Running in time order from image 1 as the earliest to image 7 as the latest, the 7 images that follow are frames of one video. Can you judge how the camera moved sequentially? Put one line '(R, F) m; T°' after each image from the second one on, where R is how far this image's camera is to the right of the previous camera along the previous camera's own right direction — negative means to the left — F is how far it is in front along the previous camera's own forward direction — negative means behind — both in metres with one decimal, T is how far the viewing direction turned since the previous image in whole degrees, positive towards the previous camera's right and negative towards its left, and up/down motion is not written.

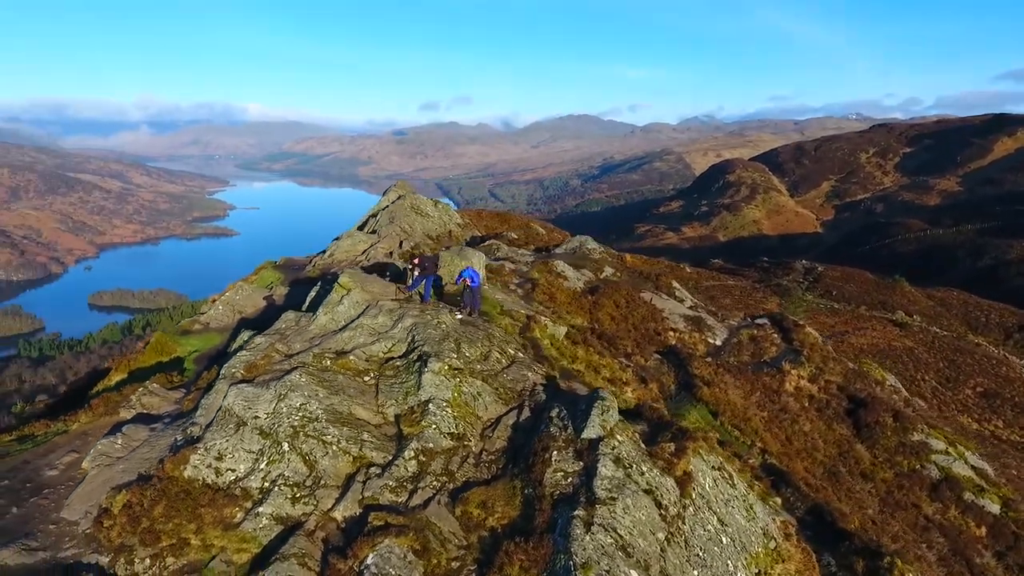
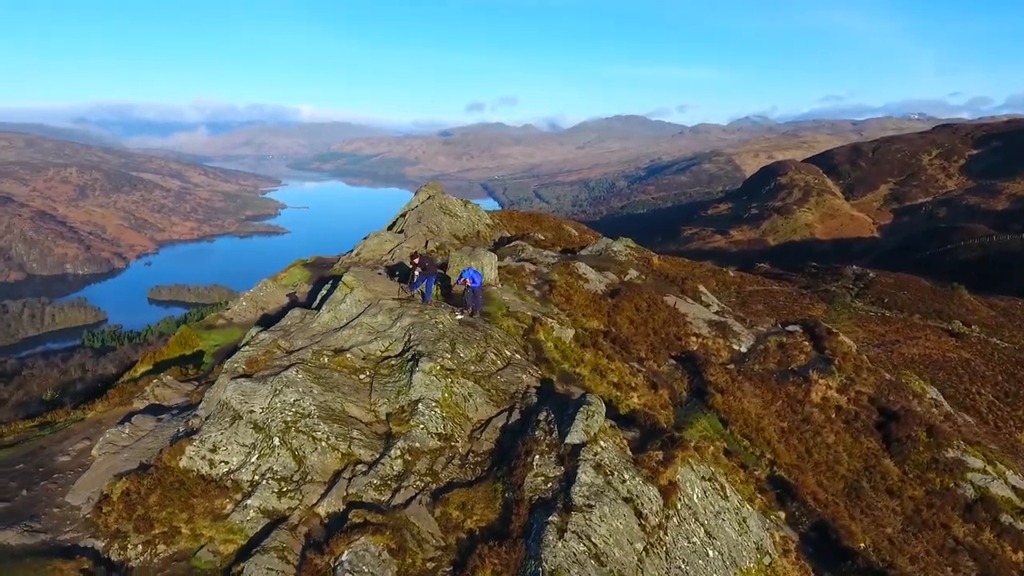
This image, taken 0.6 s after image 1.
(+1.5, +0.2) m; -4°
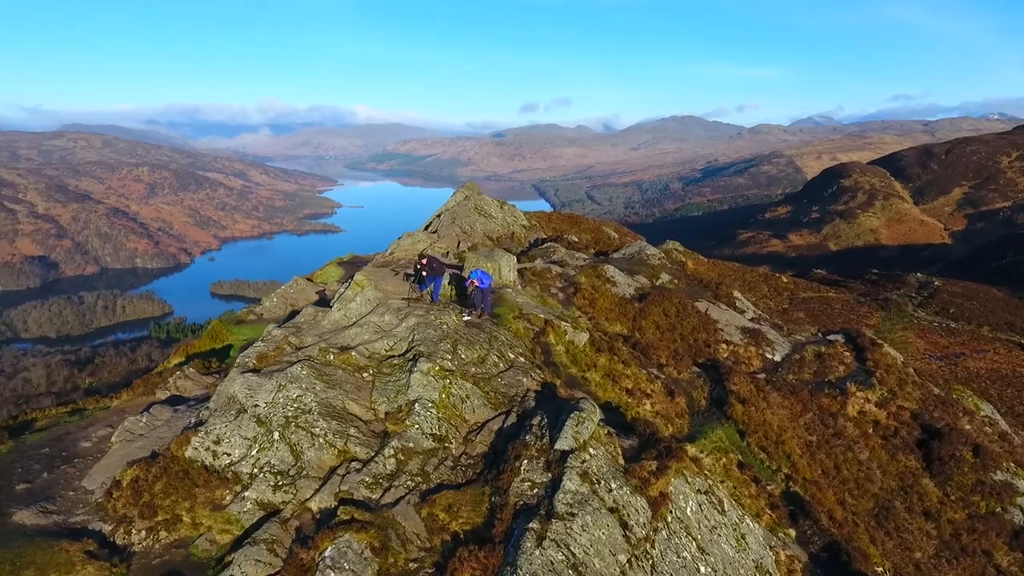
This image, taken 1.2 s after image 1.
(+1.4, +0.2) m; -5°
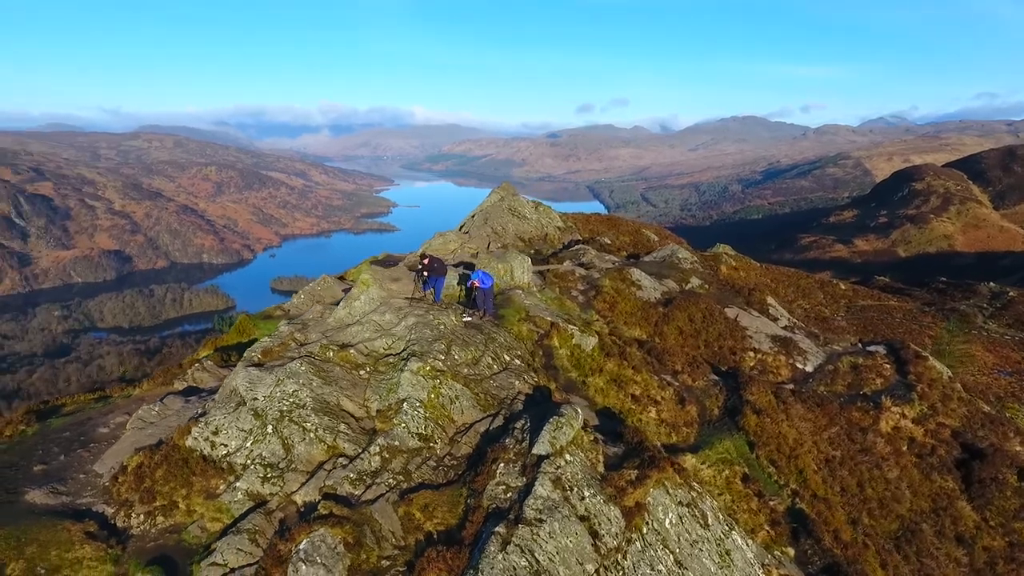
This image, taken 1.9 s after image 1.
(+1.8, +0.1) m; -5°
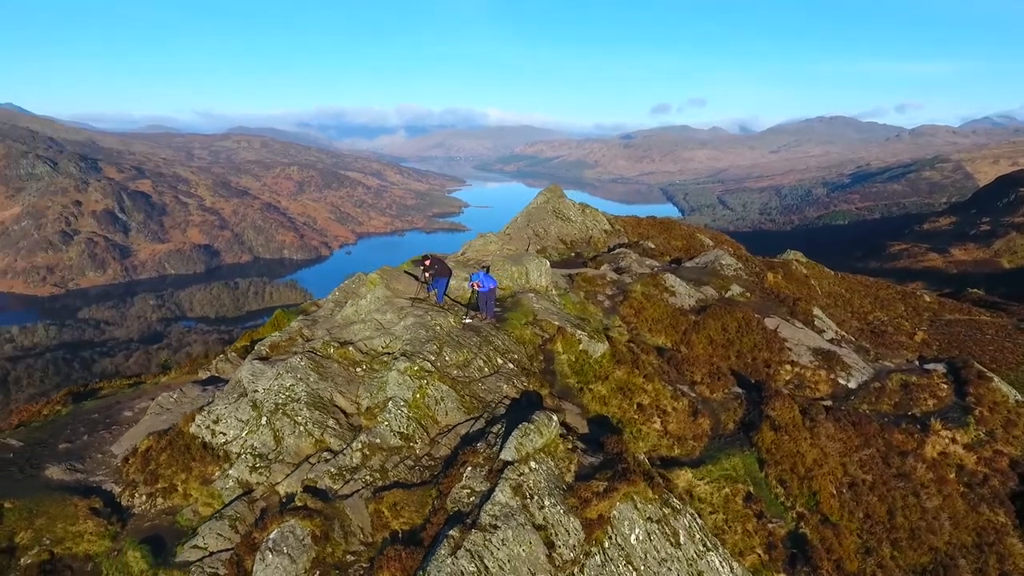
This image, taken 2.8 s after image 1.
(+2.4, +0.2) m; -6°
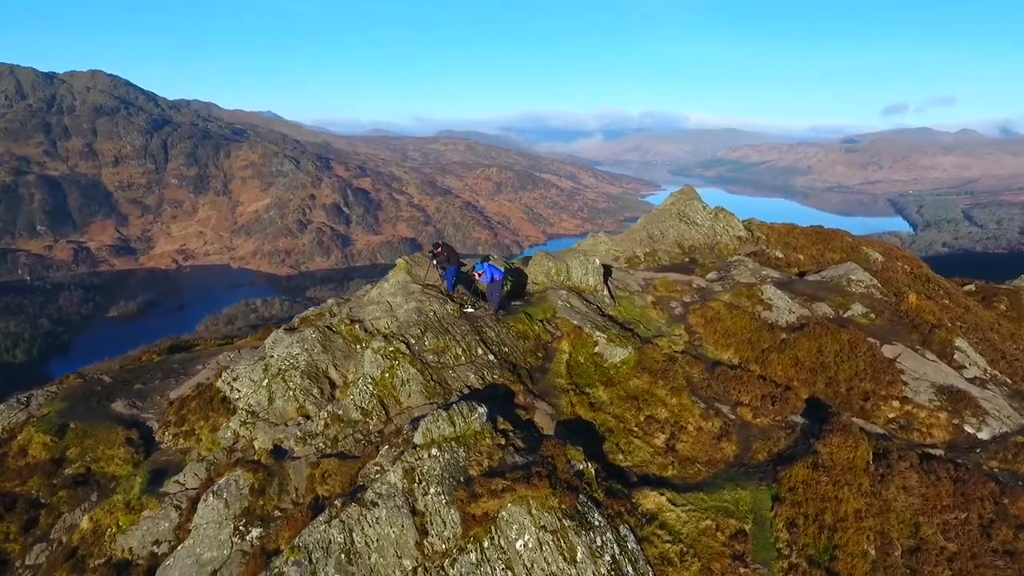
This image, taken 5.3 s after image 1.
(+6.3, +1.3) m; -17°
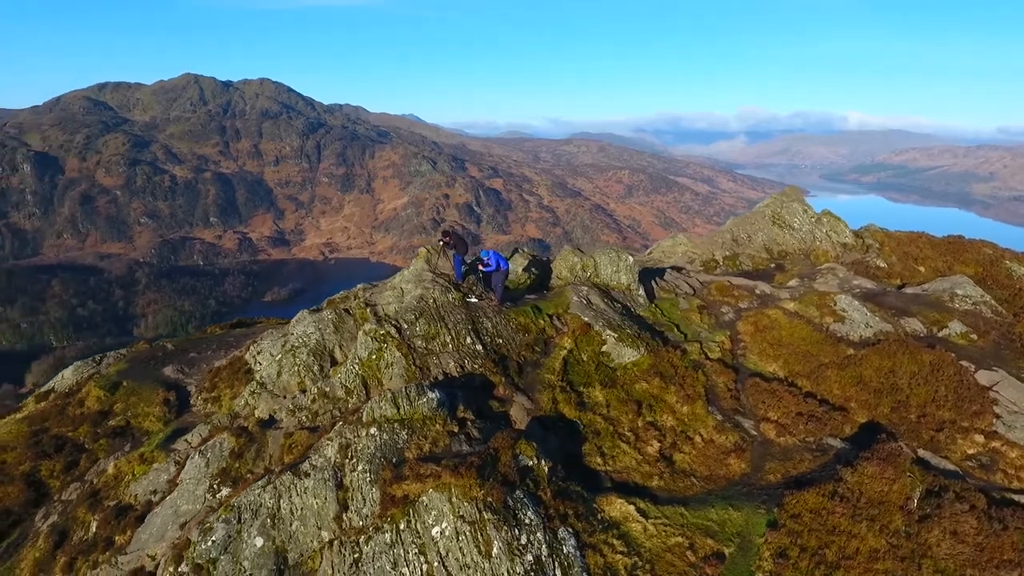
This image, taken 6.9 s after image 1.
(+4.3, +0.7) m; -12°
